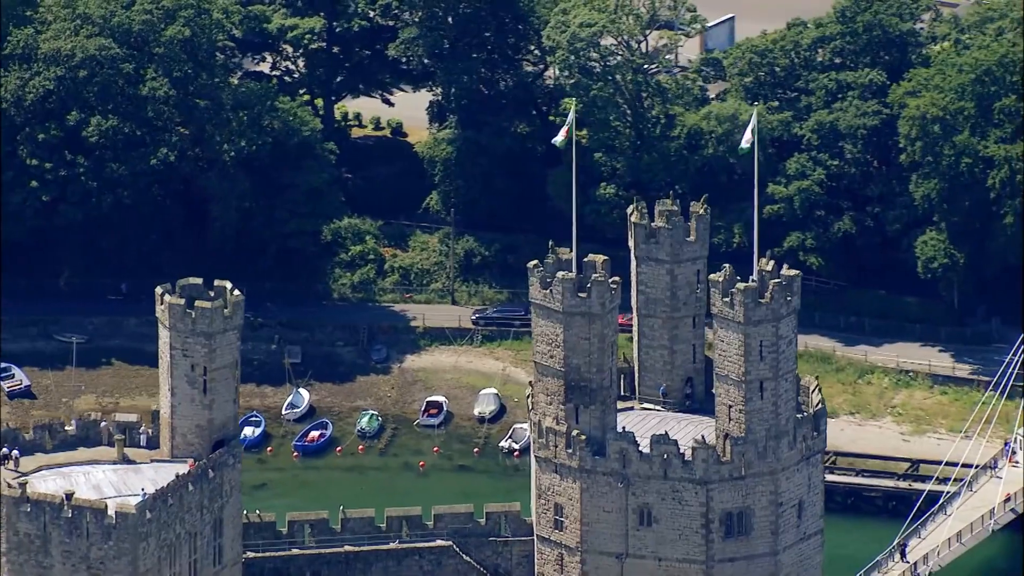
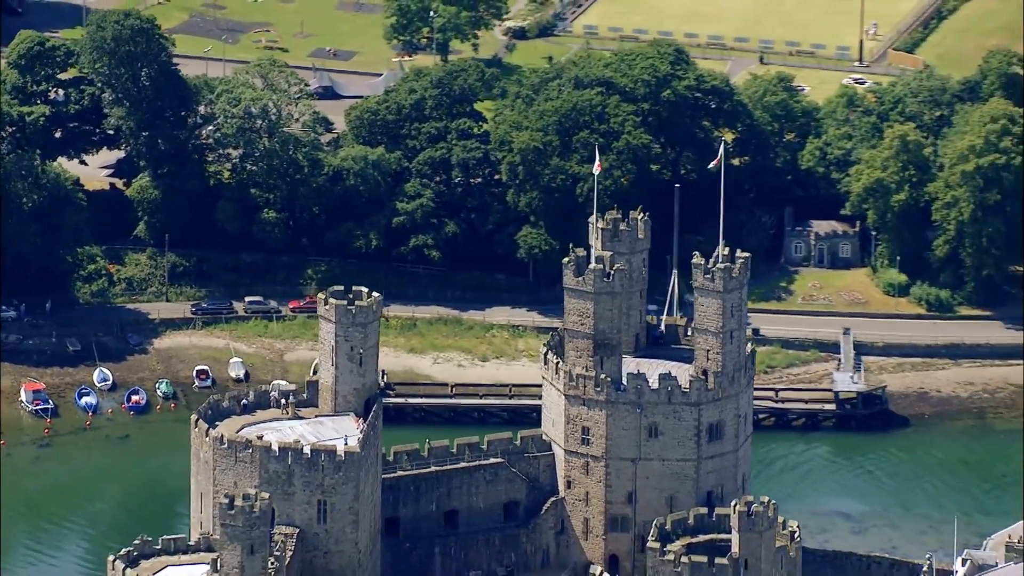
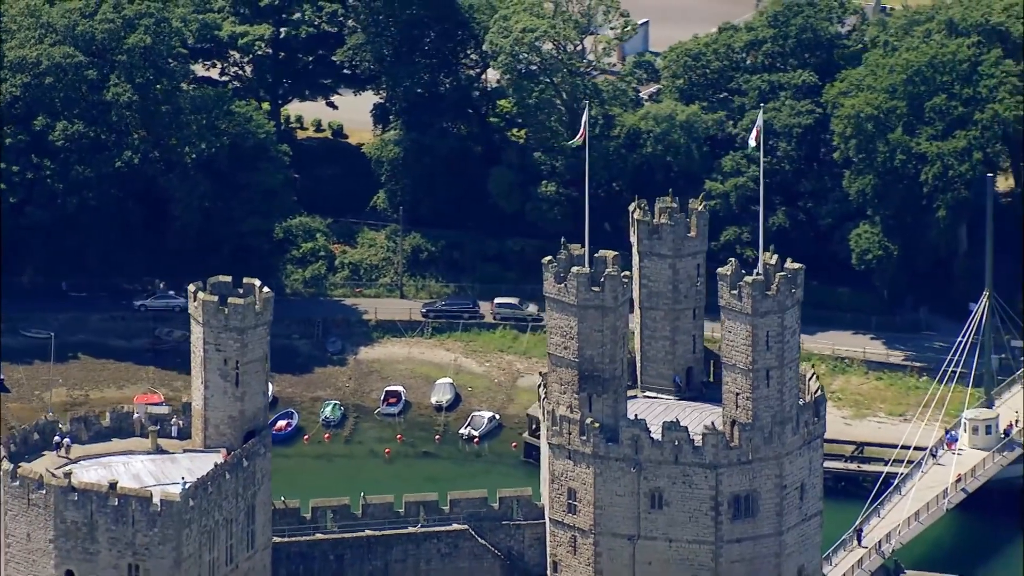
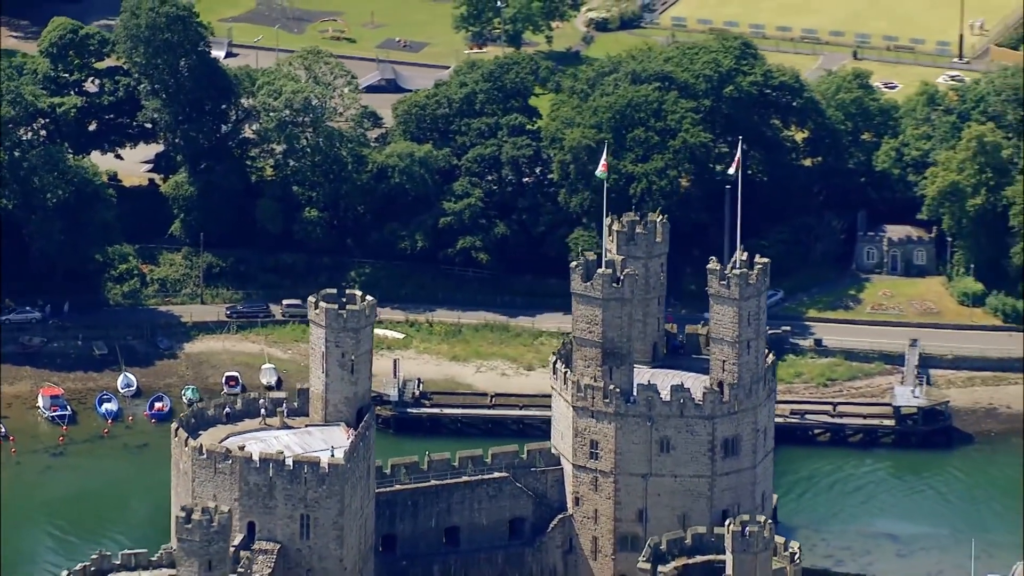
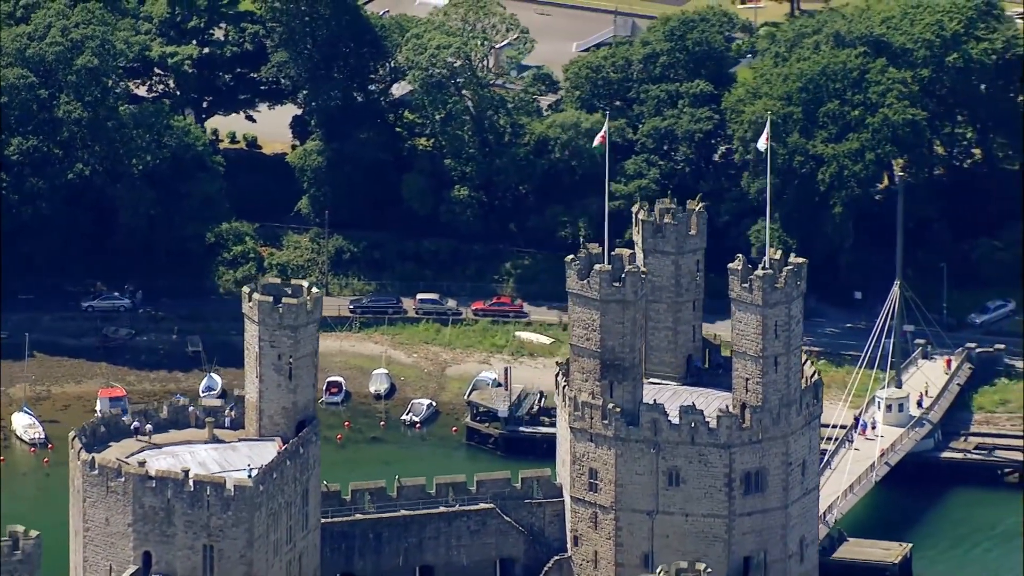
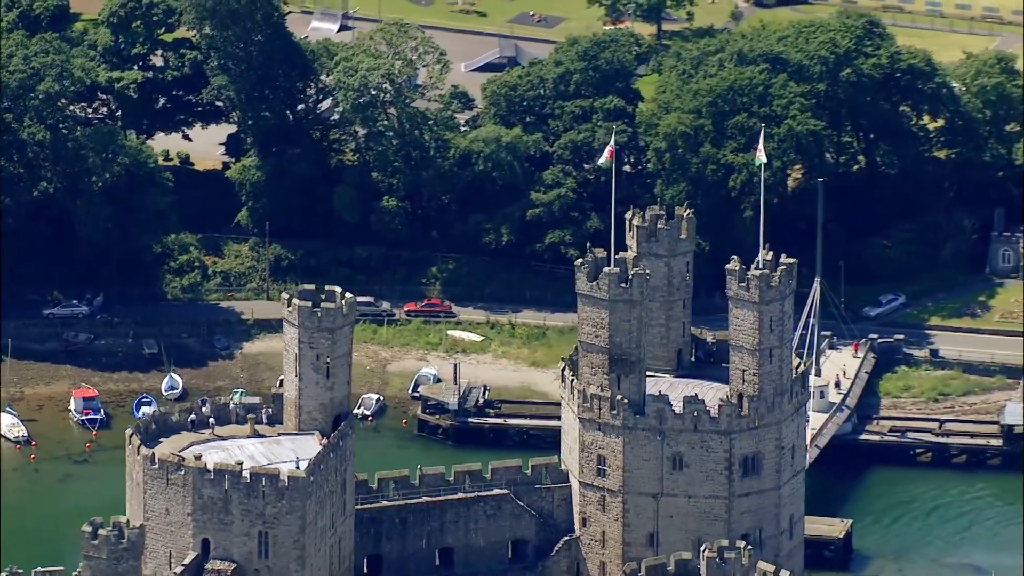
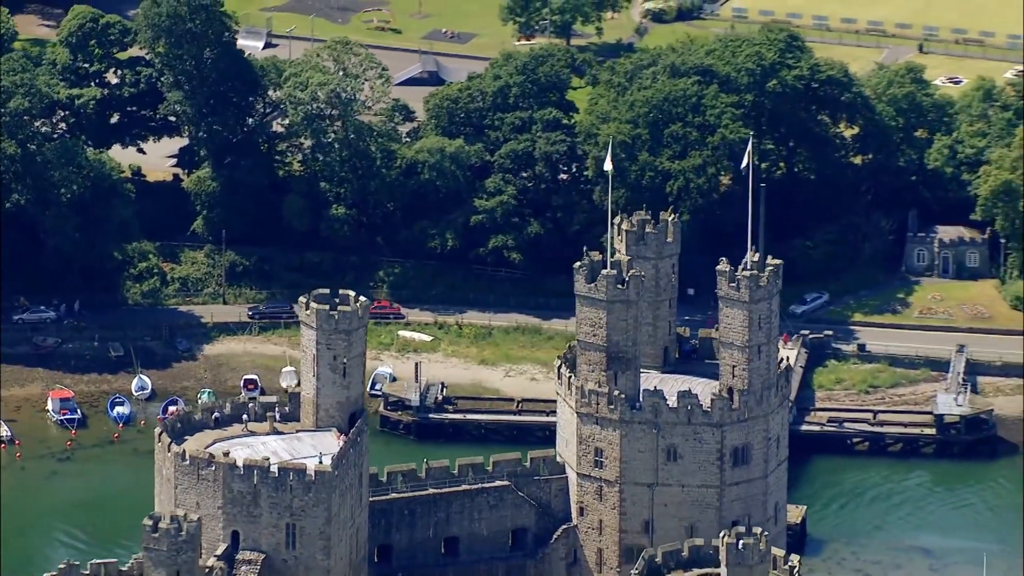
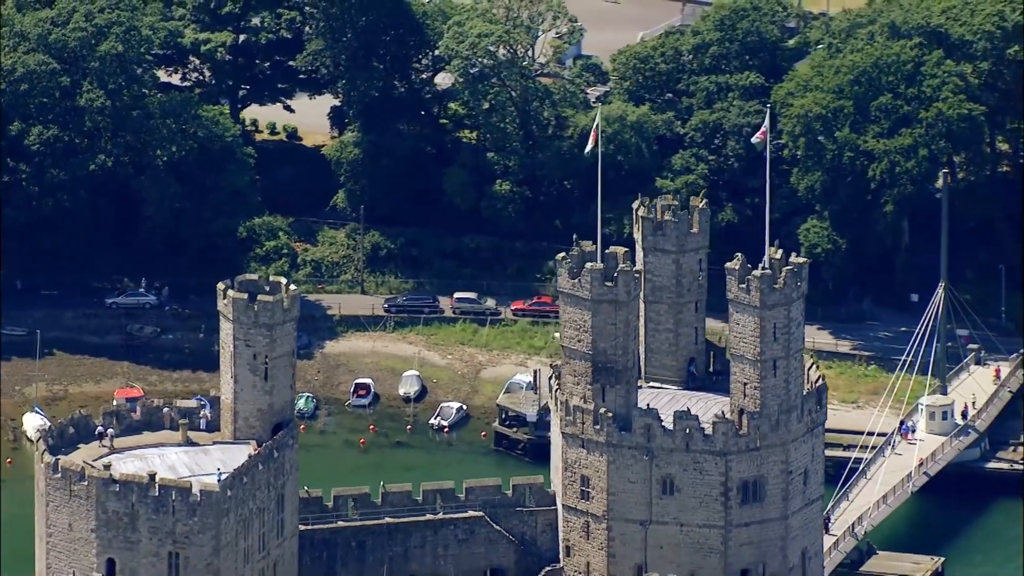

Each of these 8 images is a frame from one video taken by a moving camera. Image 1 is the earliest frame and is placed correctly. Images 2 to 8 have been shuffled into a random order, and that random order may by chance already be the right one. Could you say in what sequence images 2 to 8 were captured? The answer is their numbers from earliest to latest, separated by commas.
3, 8, 5, 6, 7, 4, 2
